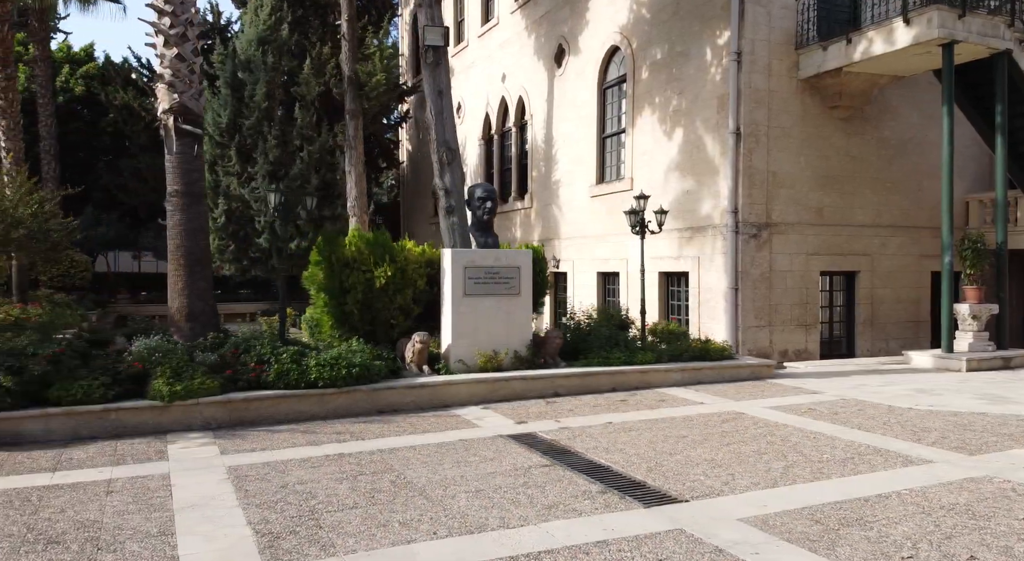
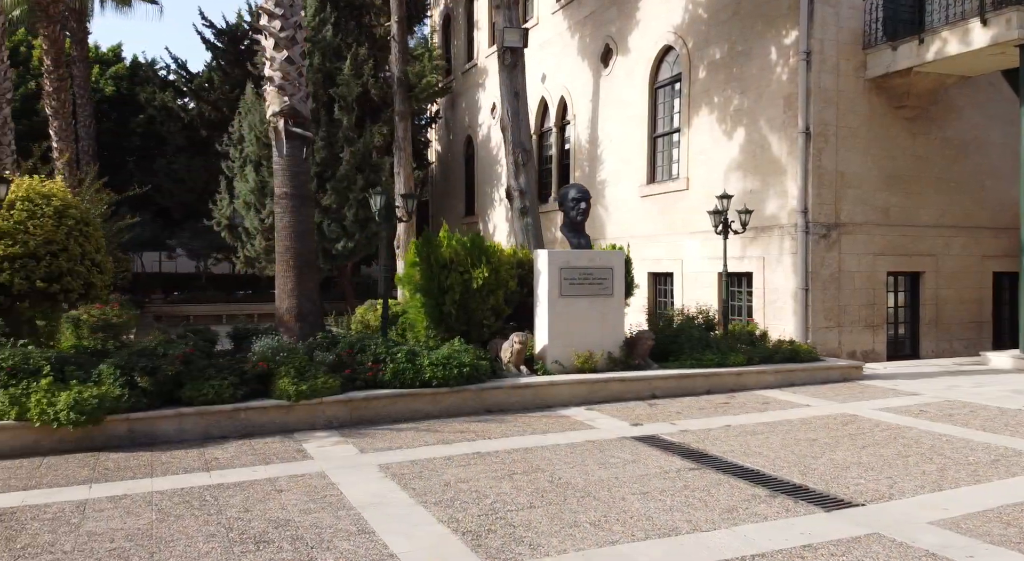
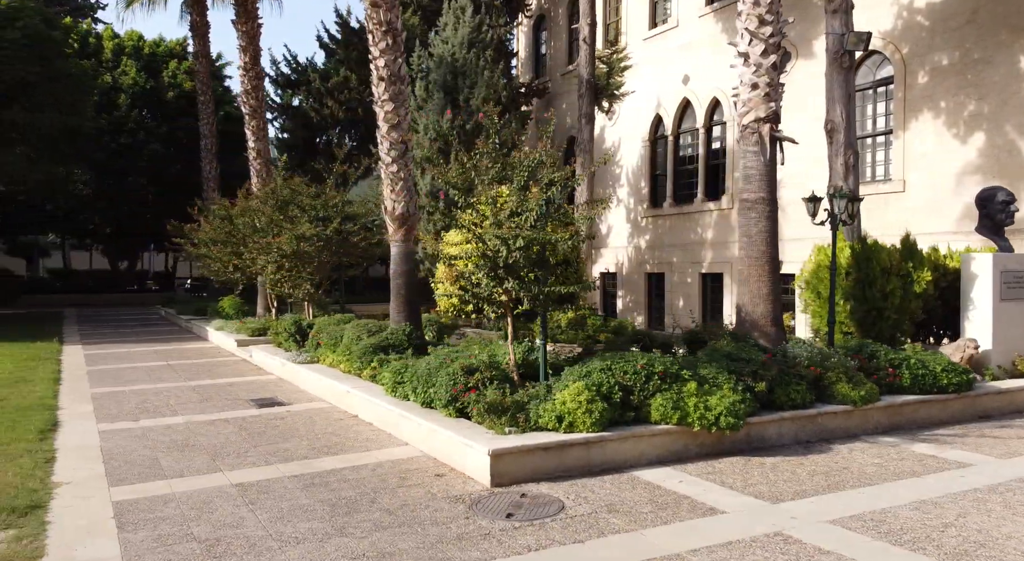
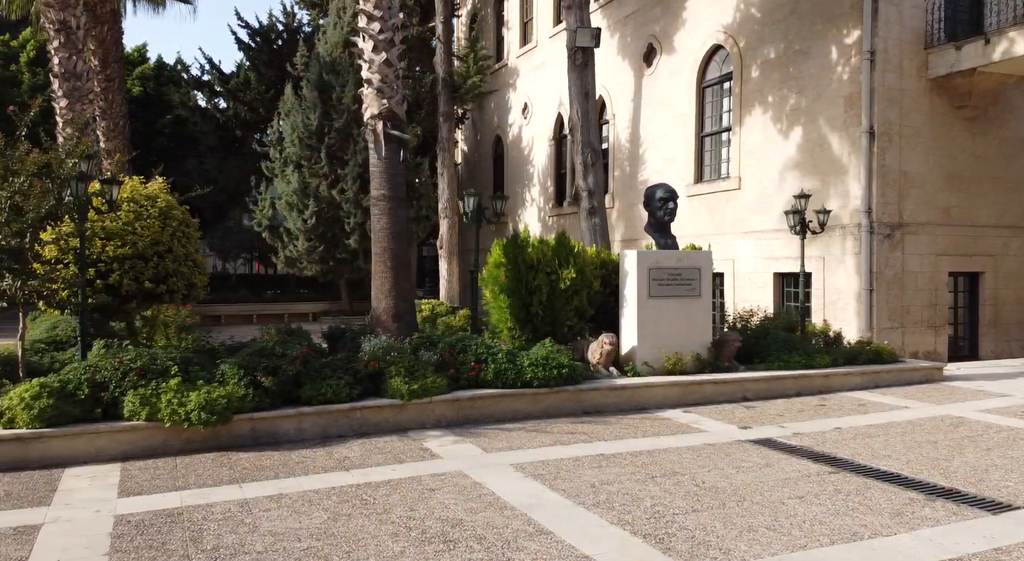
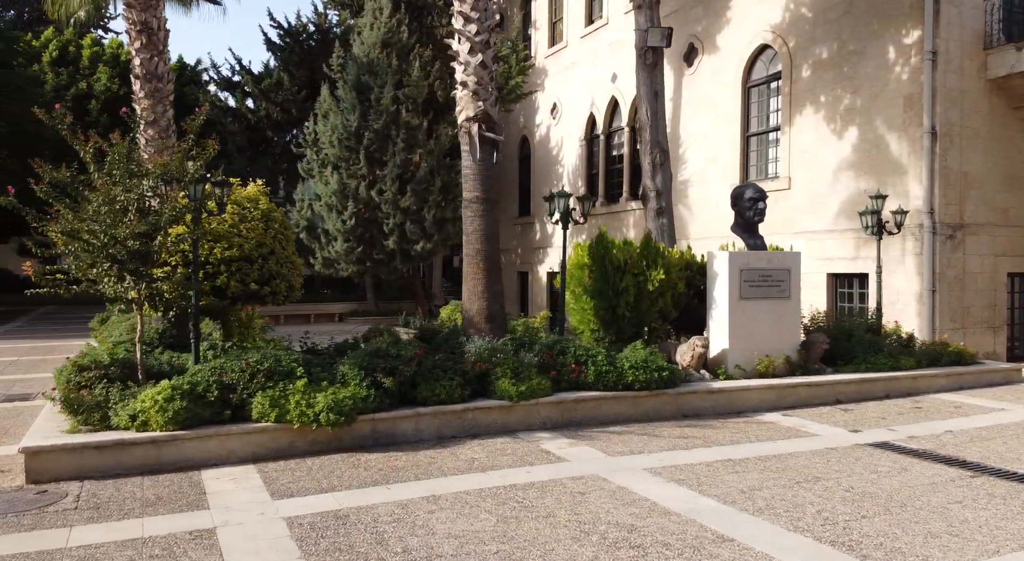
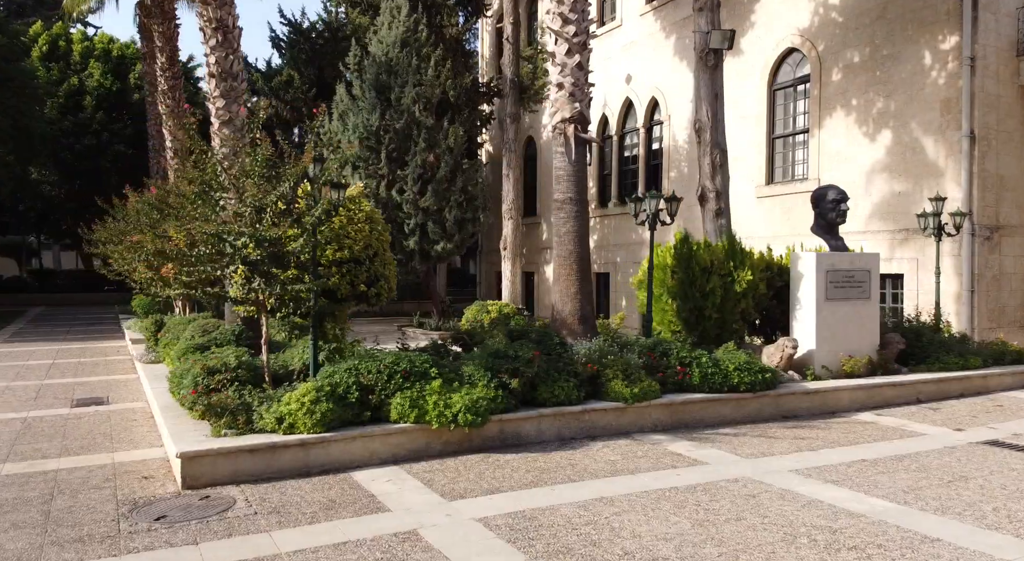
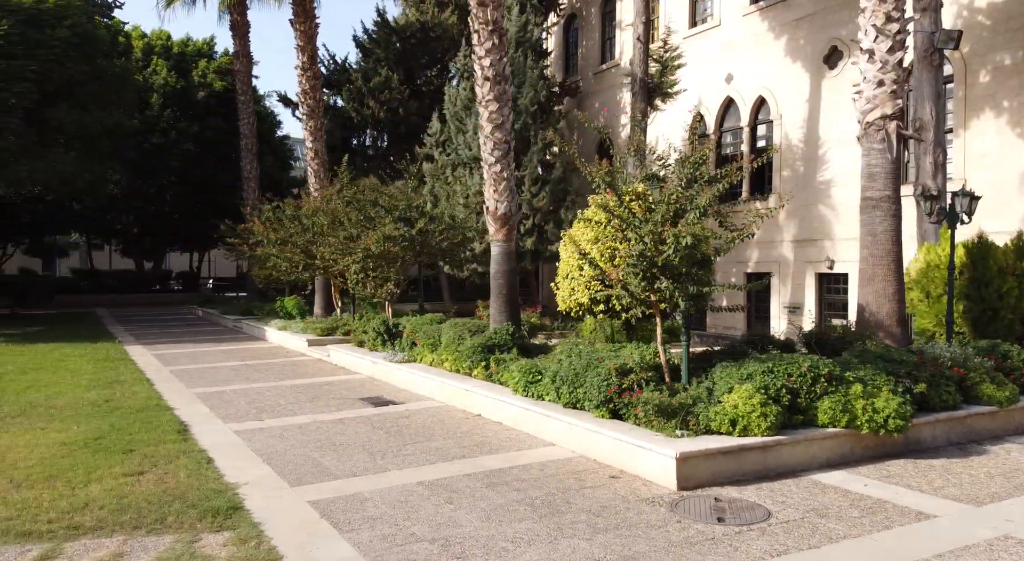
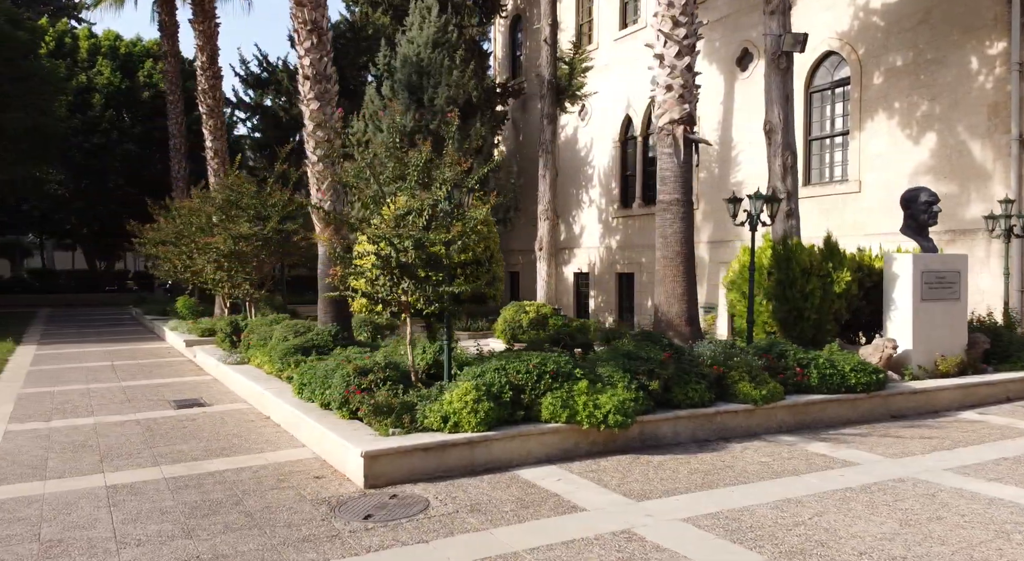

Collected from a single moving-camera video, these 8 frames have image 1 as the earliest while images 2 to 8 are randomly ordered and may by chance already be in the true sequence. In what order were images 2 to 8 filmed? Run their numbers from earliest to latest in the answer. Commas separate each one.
2, 4, 5, 6, 8, 3, 7
